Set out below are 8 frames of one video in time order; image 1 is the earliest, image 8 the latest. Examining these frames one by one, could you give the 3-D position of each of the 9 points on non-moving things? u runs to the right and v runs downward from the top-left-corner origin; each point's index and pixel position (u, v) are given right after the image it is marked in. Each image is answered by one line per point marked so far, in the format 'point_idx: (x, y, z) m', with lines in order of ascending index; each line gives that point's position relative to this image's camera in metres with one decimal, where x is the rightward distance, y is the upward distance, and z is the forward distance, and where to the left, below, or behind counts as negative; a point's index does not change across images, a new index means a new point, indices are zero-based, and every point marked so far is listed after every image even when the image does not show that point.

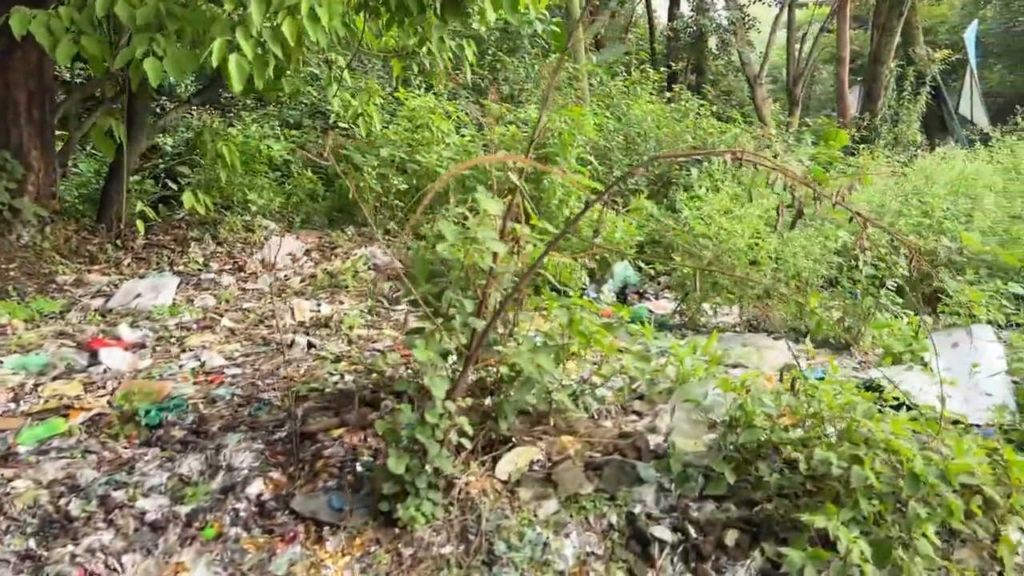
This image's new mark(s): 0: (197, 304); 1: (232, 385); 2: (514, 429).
0: (-1.6, -0.1, +4.4) m
1: (-1.0, -0.4, +3.2) m
2: (0.0, -0.4, +2.8) m
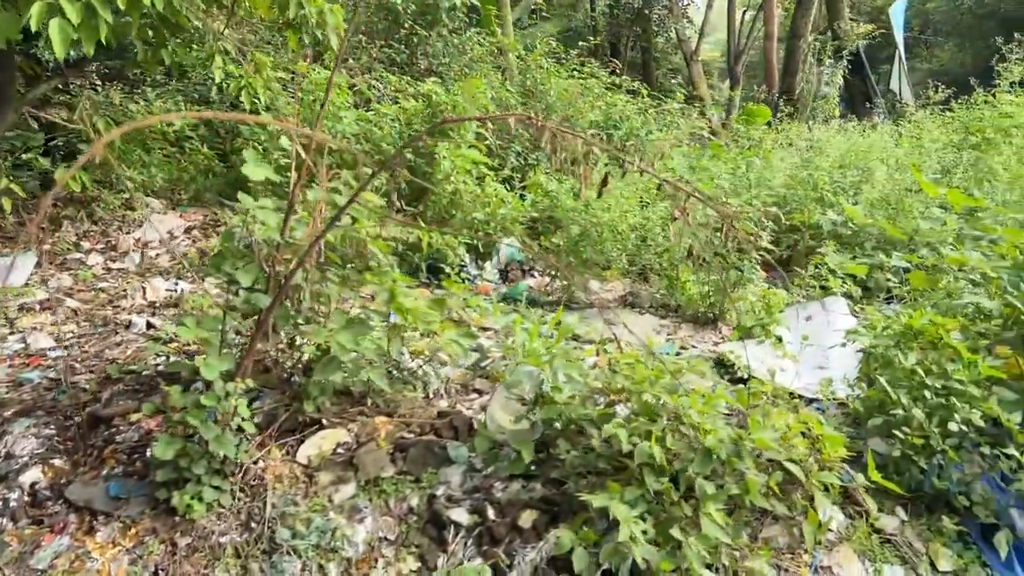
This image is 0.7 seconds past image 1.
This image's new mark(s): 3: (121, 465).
0: (-2.2, 0.0, +4.3) m
1: (-1.6, -0.3, +3.1) m
2: (-0.6, -0.4, +2.7) m
3: (-1.1, -0.5, +2.5) m
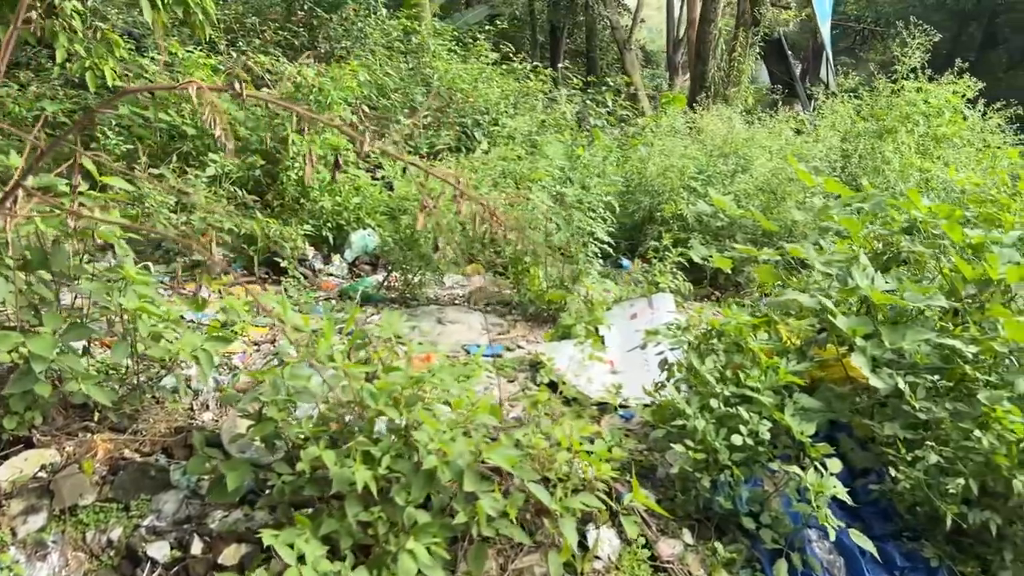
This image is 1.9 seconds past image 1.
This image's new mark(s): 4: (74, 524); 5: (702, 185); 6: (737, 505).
0: (-2.9, 0.0, +3.9) m
1: (-2.3, -0.3, +2.7) m
2: (-1.2, -0.4, +2.3) m
3: (-1.8, -0.5, +2.1) m
4: (-1.0, -0.6, +2.1) m
5: (+1.0, +0.6, +4.8) m
6: (+0.6, -0.6, +2.3) m
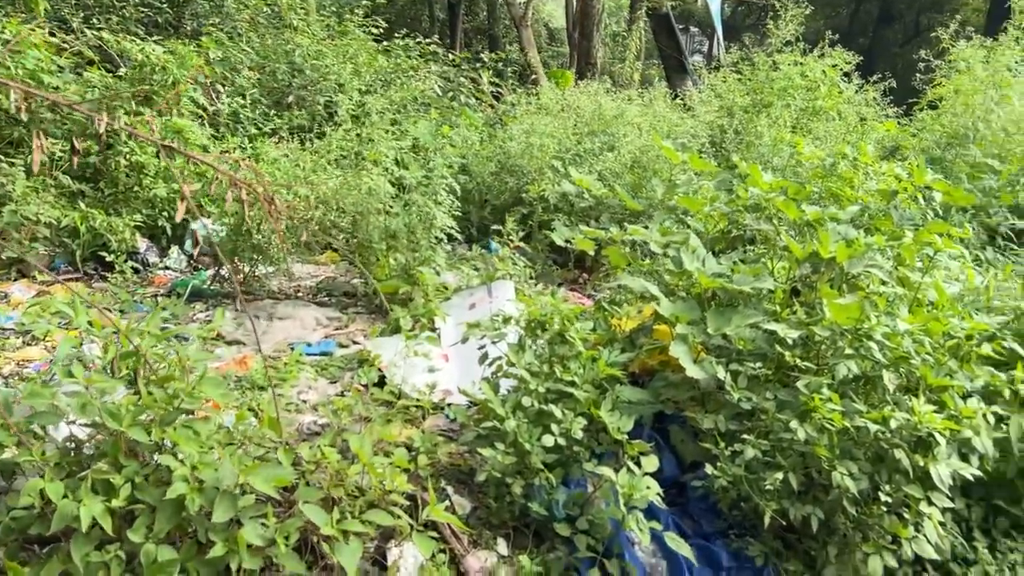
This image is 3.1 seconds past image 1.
0: (-3.6, 0.0, +3.4) m
1: (-2.8, -0.3, +2.3) m
2: (-1.7, -0.4, +2.0) m
3: (-2.2, -0.5, +1.7) m
4: (-1.5, -0.6, +1.8) m
5: (+0.3, +0.7, +4.6) m
6: (+0.1, -0.5, +2.2) m
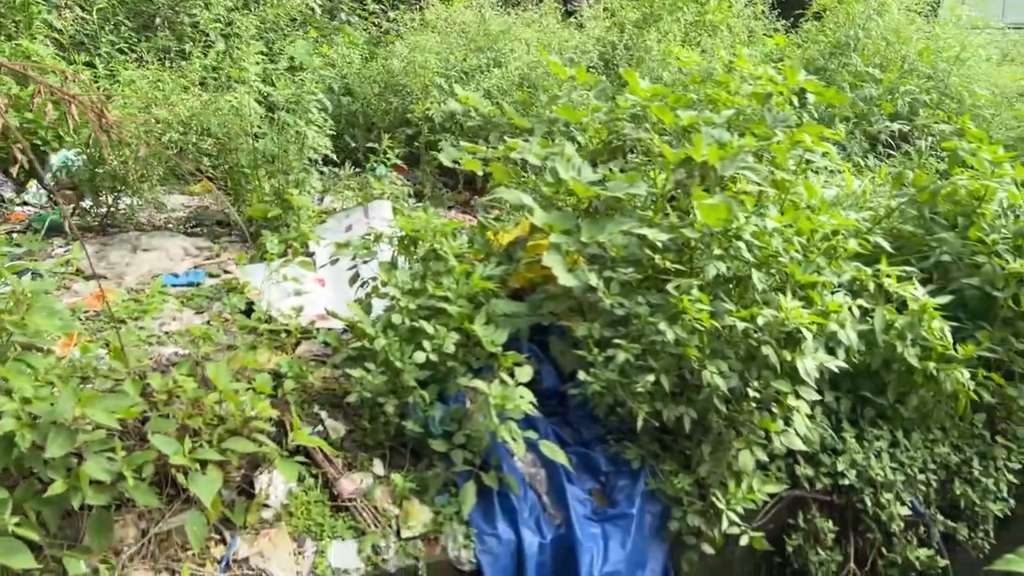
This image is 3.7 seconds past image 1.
0: (-4.0, +0.1, +2.9) m
1: (-3.1, -0.3, +1.9) m
2: (-2.0, -0.3, +1.8) m
3: (-2.5, -0.5, +1.5) m
4: (-1.8, -0.5, +1.6) m
5: (-0.3, +1.0, +4.5) m
6: (-0.2, -0.3, +2.1) m
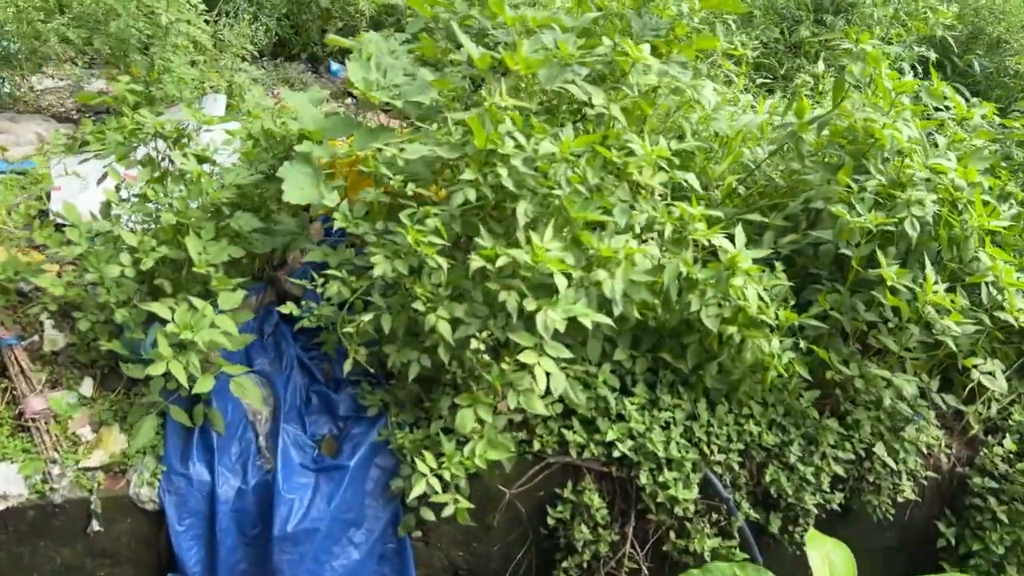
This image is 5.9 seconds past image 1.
0: (-4.4, +0.7, +3.1) m
1: (-3.7, +0.2, +2.1) m
2: (-2.6, 0.0, +1.8) m
3: (-3.1, -0.1, +1.5) m
4: (-2.4, -0.2, +1.6) m
5: (-0.5, +1.5, +4.1) m
6: (-0.8, -0.1, +1.9) m
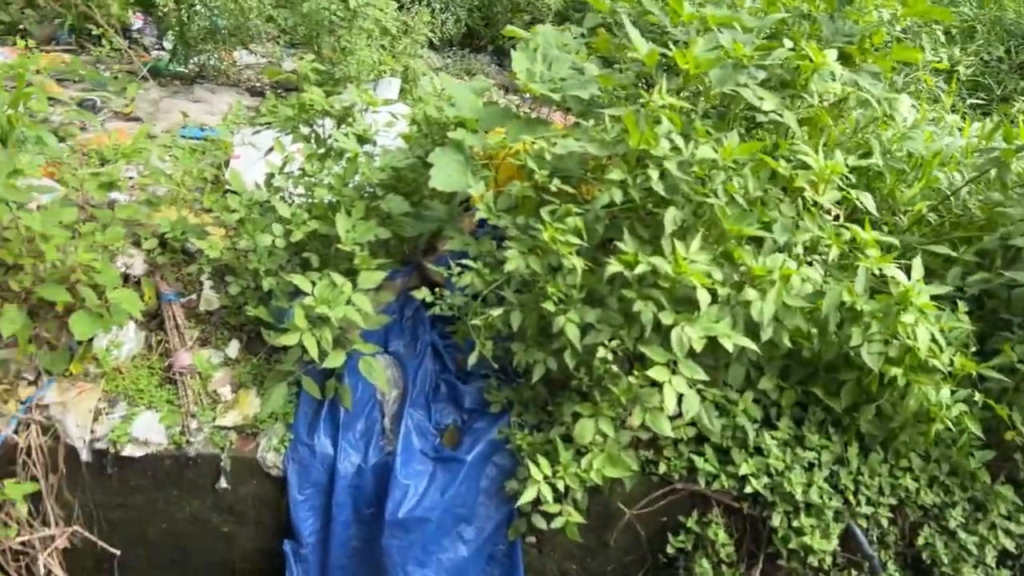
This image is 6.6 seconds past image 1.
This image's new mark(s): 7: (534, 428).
0: (-3.7, +1.1, +3.8) m
1: (-3.3, +0.6, +2.7) m
2: (-2.3, +0.3, +2.2) m
3: (-2.9, +0.2, +2.1) m
4: (-2.2, 0.0, +2.0) m
5: (+0.4, +1.5, +4.1) m
6: (-0.5, -0.1, +2.0) m
7: (0.0, -0.3, +1.8) m
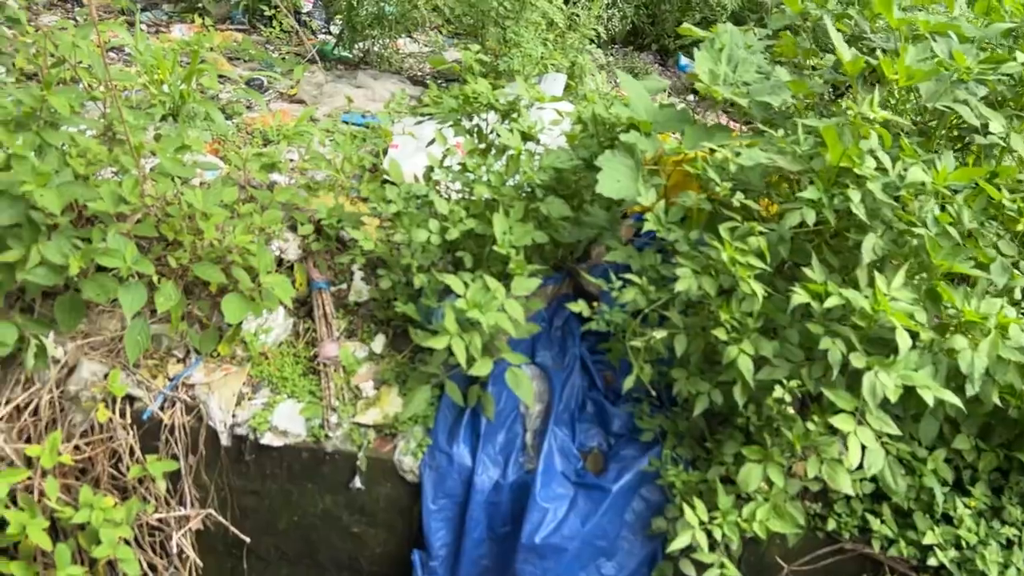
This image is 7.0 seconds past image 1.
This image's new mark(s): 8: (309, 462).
0: (-3.0, +1.4, +4.2) m
1: (-2.8, +0.8, +3.0) m
2: (-1.9, +0.5, +2.4) m
3: (-2.5, +0.4, +2.3) m
4: (-1.8, +0.2, +2.1) m
5: (+1.1, +1.4, +3.8) m
6: (-0.2, -0.1, +1.9) m
7: (+0.3, -0.3, +1.7) m
8: (-0.4, -0.4, +1.8) m
